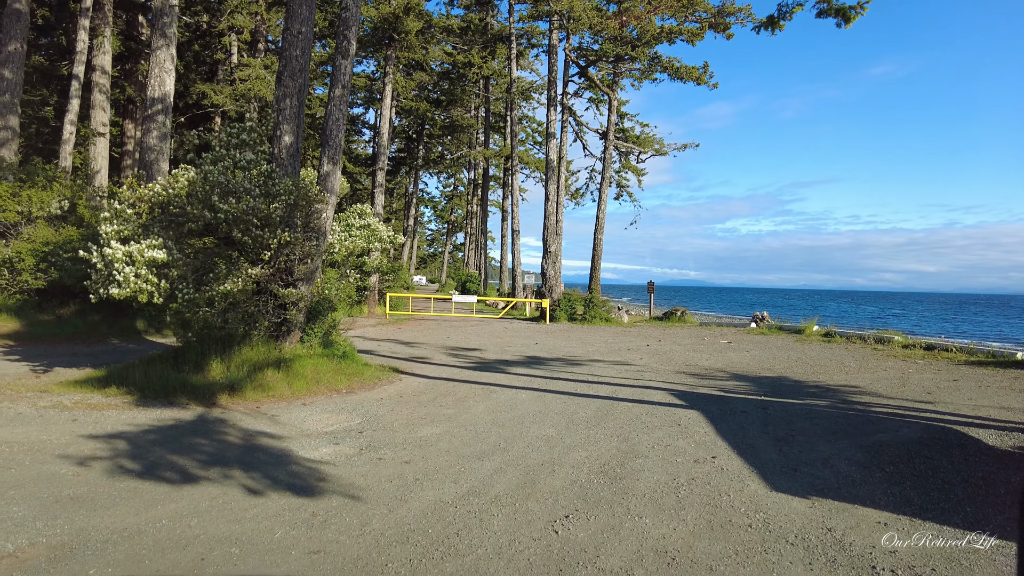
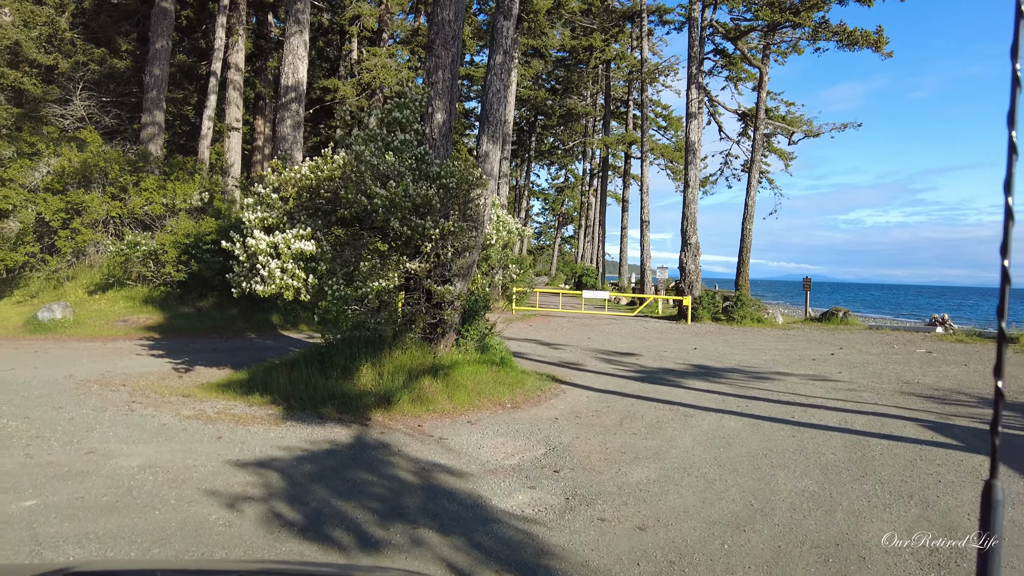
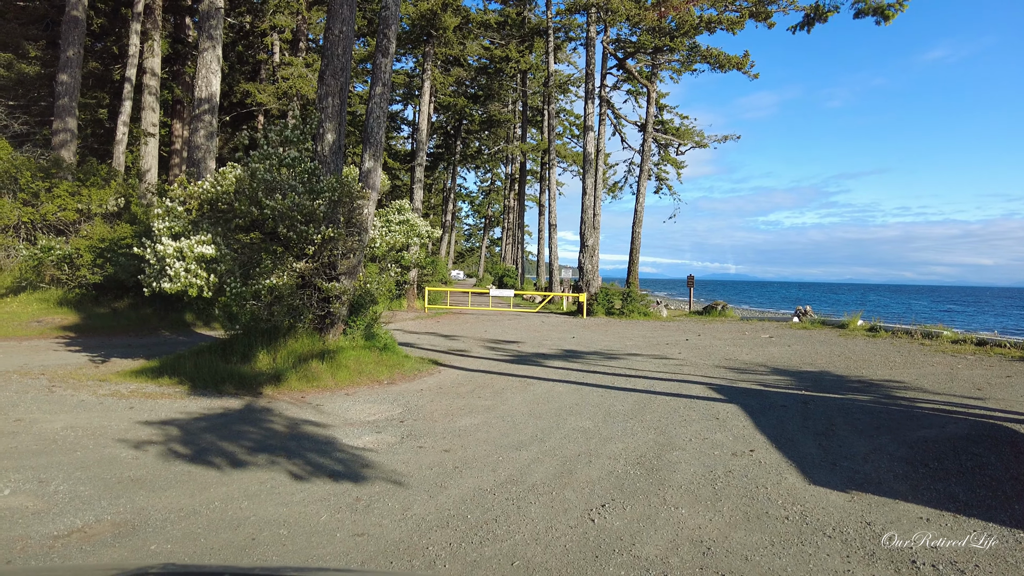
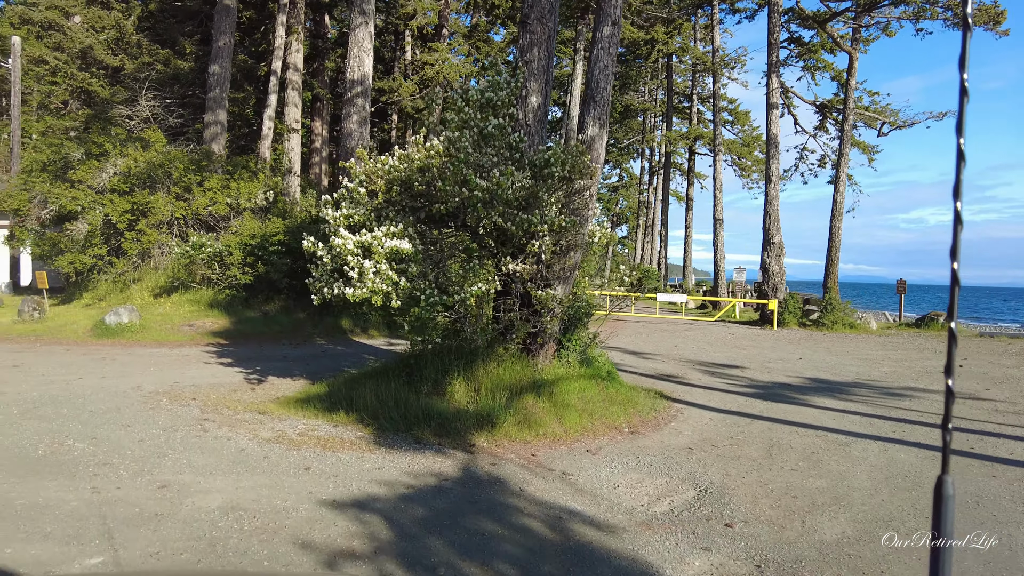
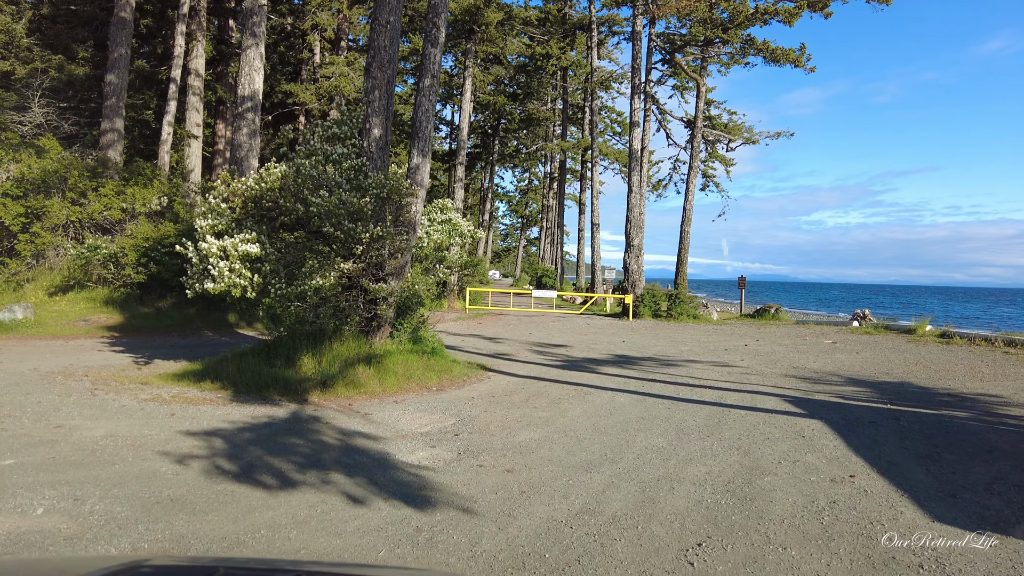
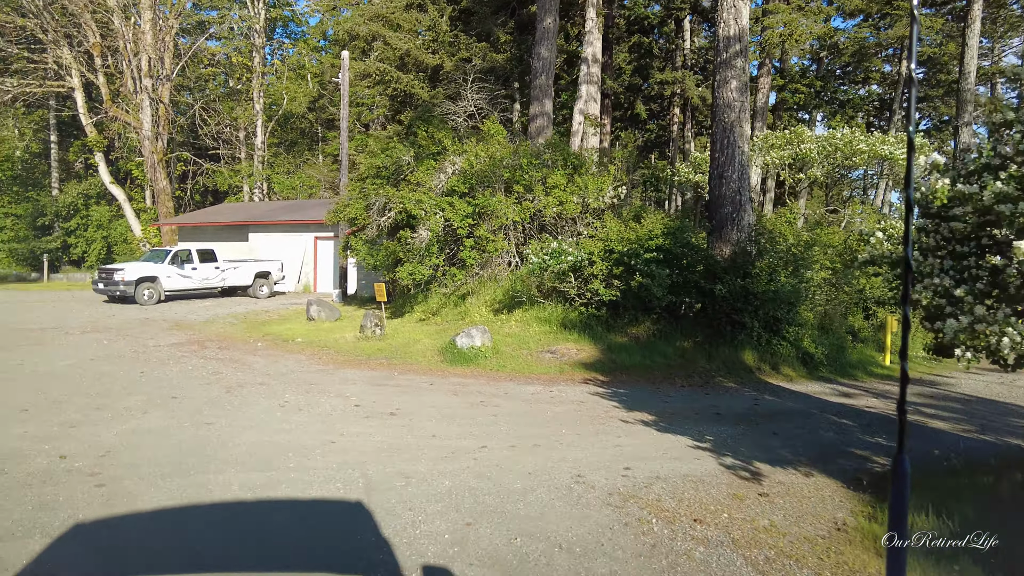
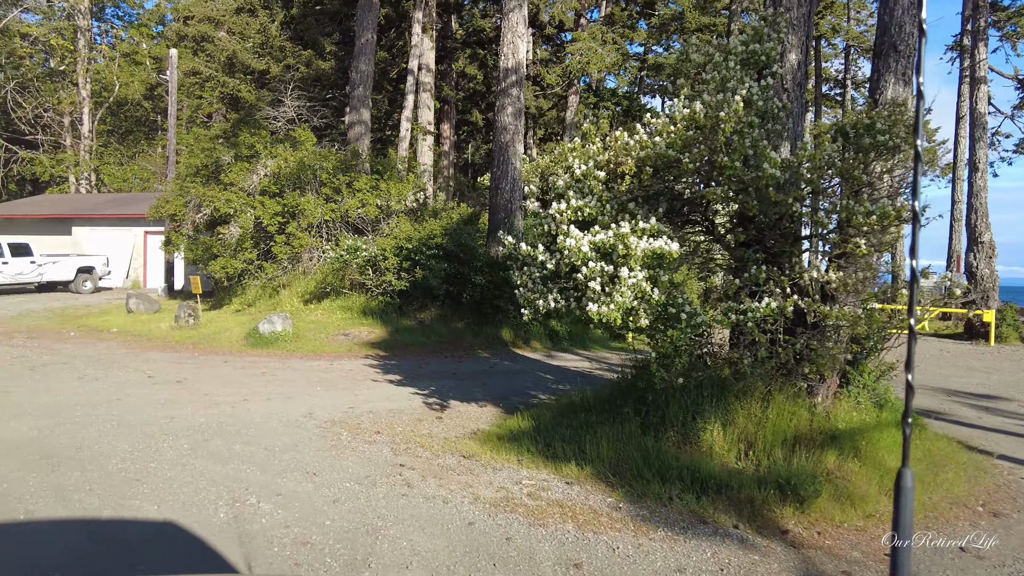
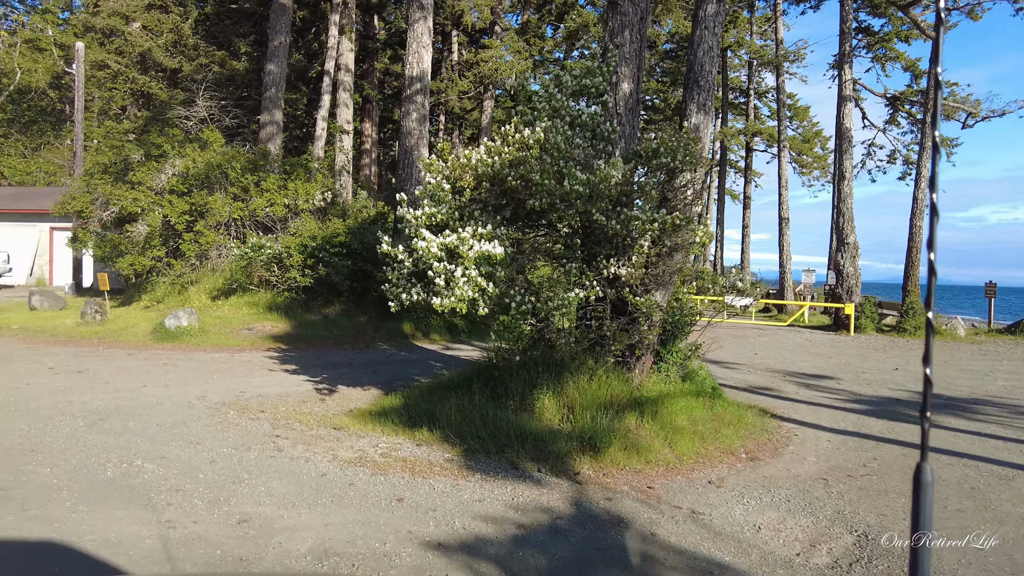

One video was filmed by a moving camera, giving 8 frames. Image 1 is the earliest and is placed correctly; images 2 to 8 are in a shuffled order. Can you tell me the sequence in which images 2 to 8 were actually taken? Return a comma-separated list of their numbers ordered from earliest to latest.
3, 5, 2, 4, 8, 7, 6
